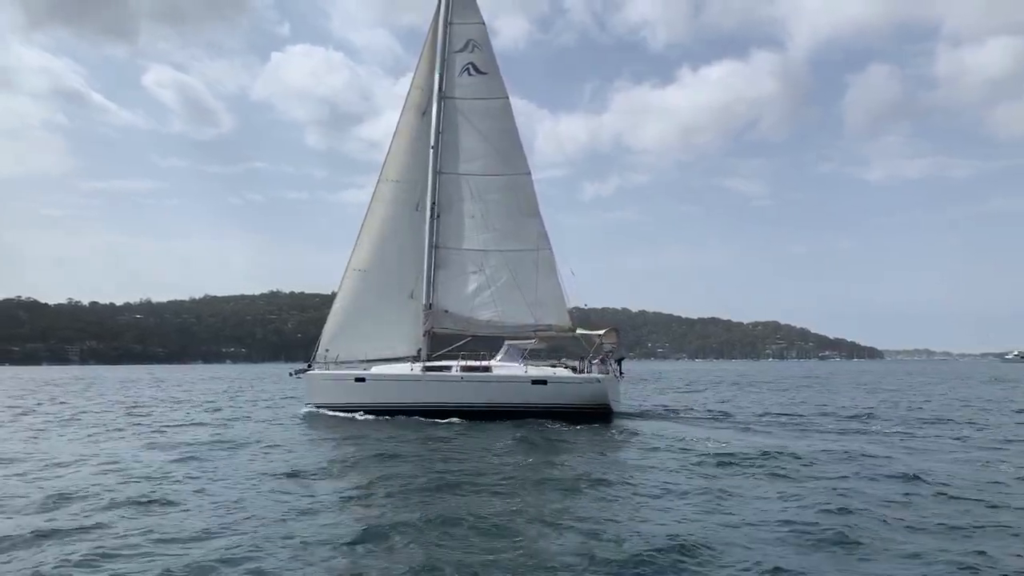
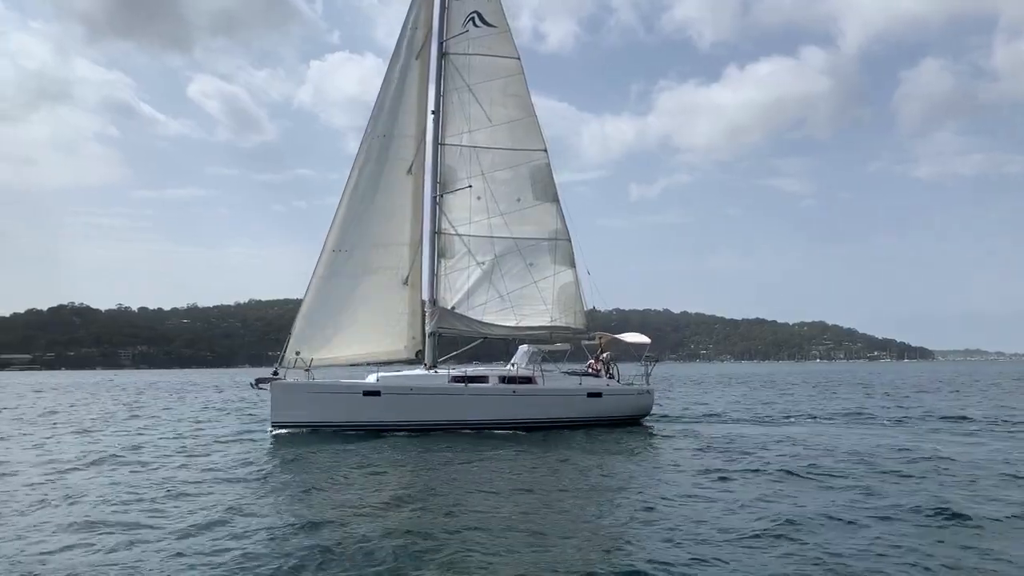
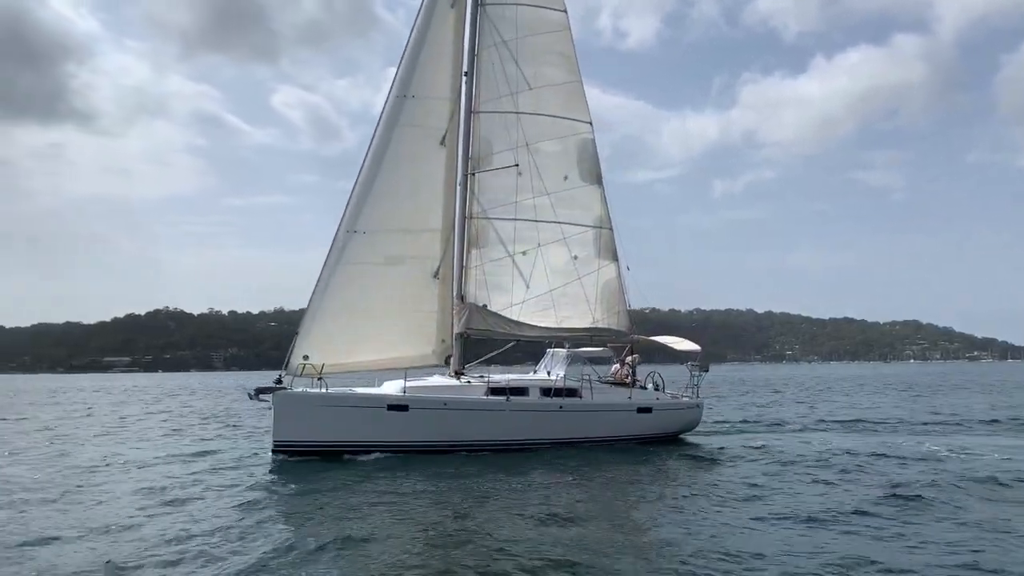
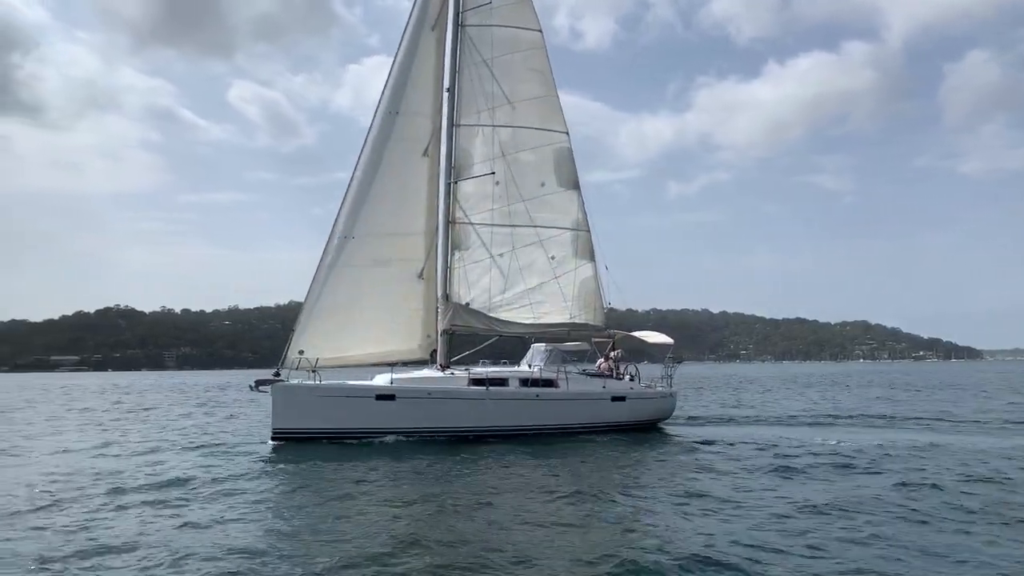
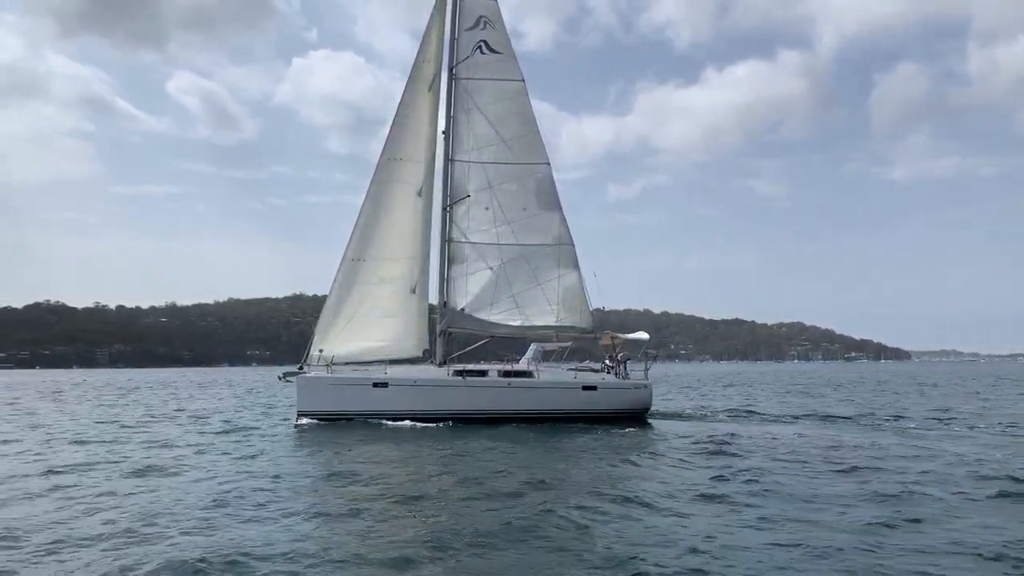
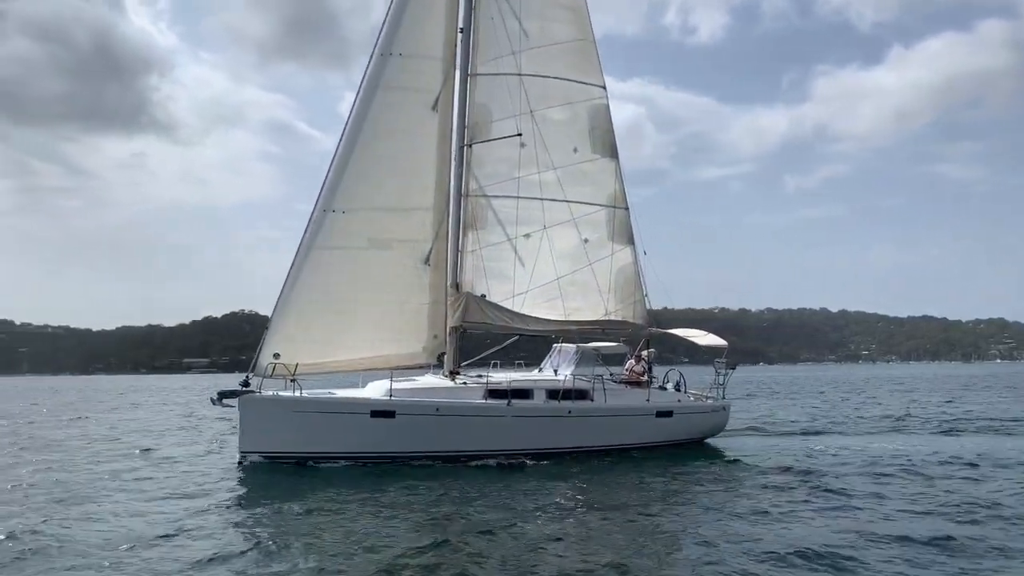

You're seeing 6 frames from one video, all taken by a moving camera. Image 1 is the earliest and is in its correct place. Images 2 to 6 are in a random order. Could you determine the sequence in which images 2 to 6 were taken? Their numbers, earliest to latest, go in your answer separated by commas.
5, 2, 4, 3, 6
